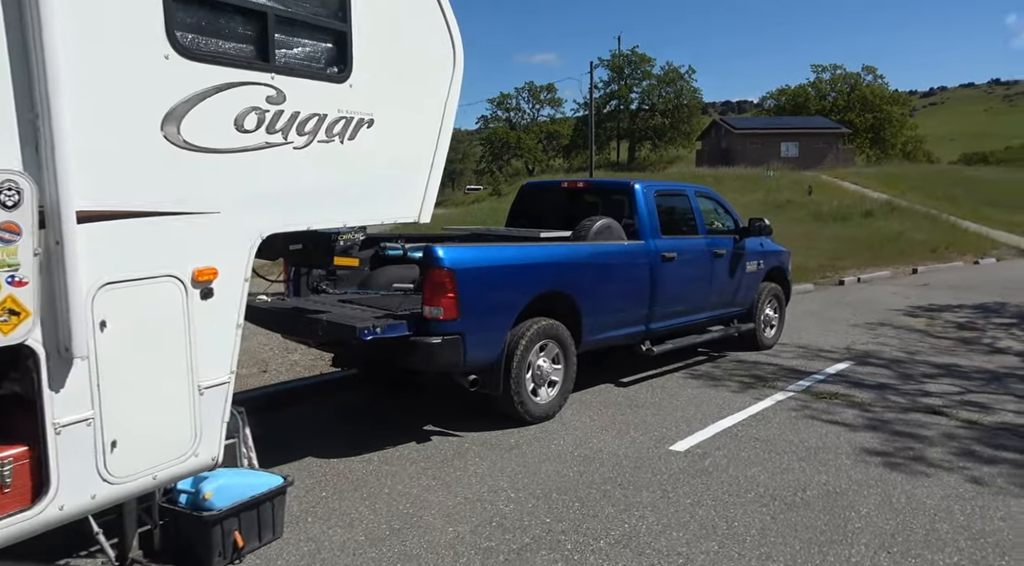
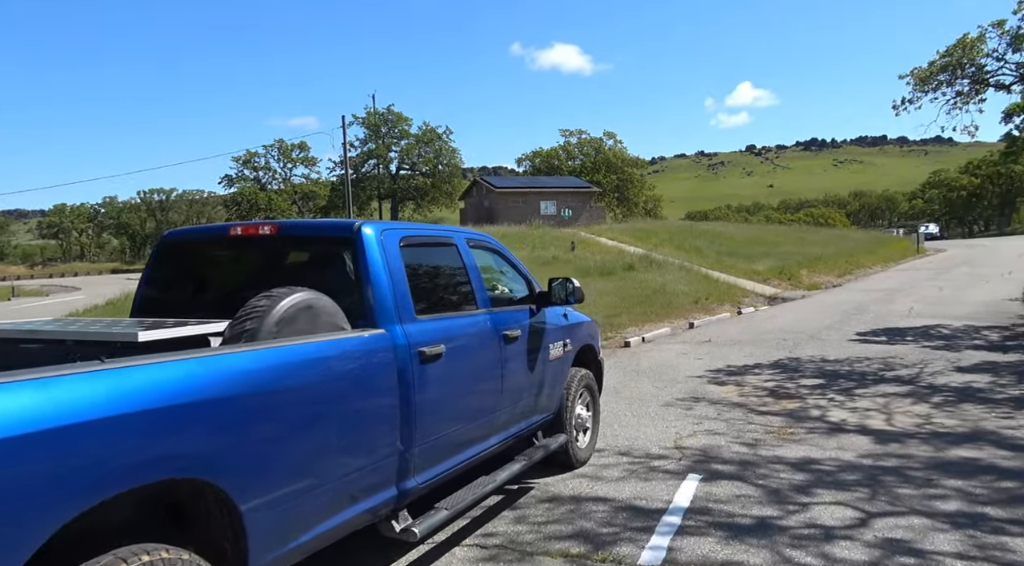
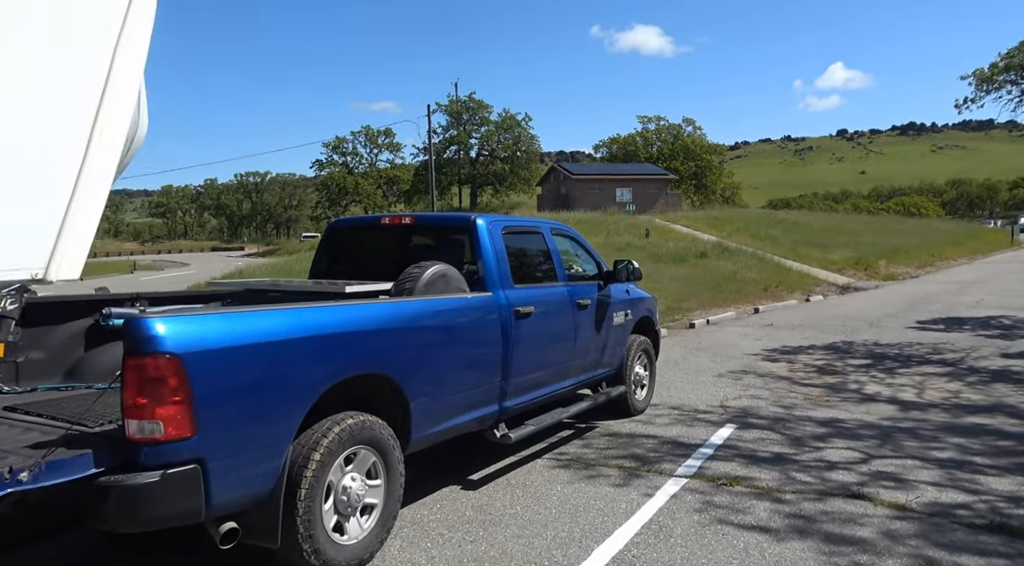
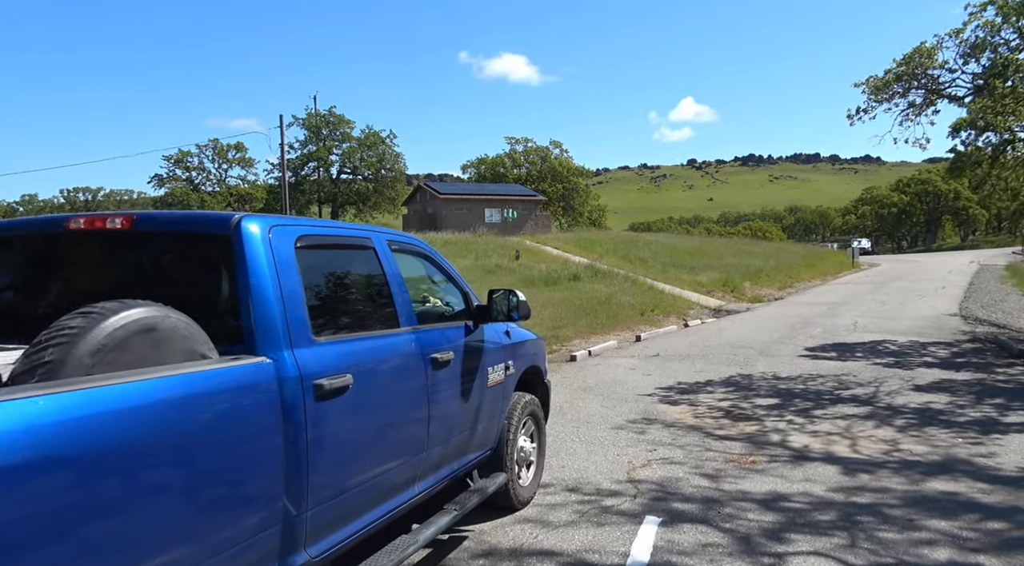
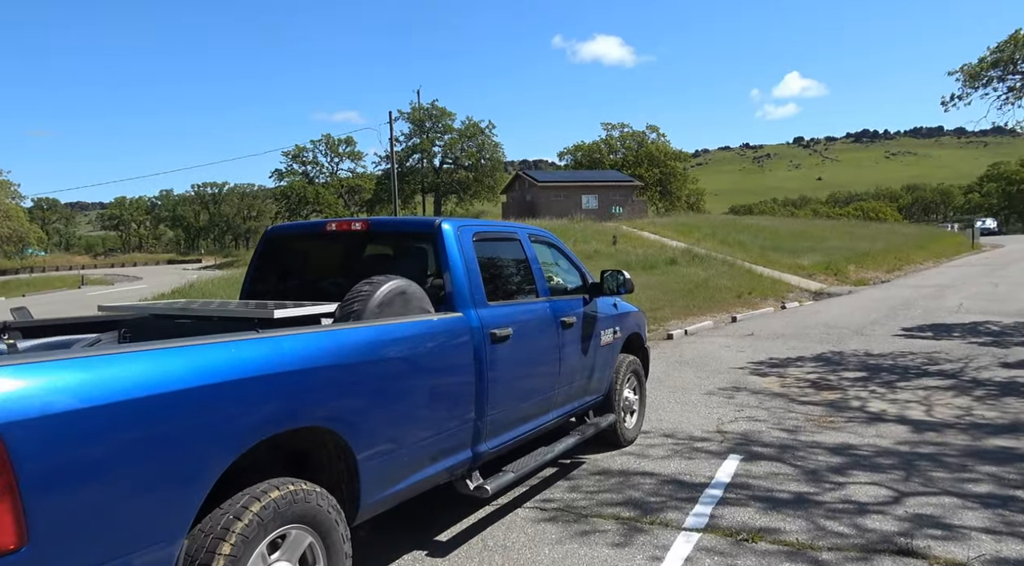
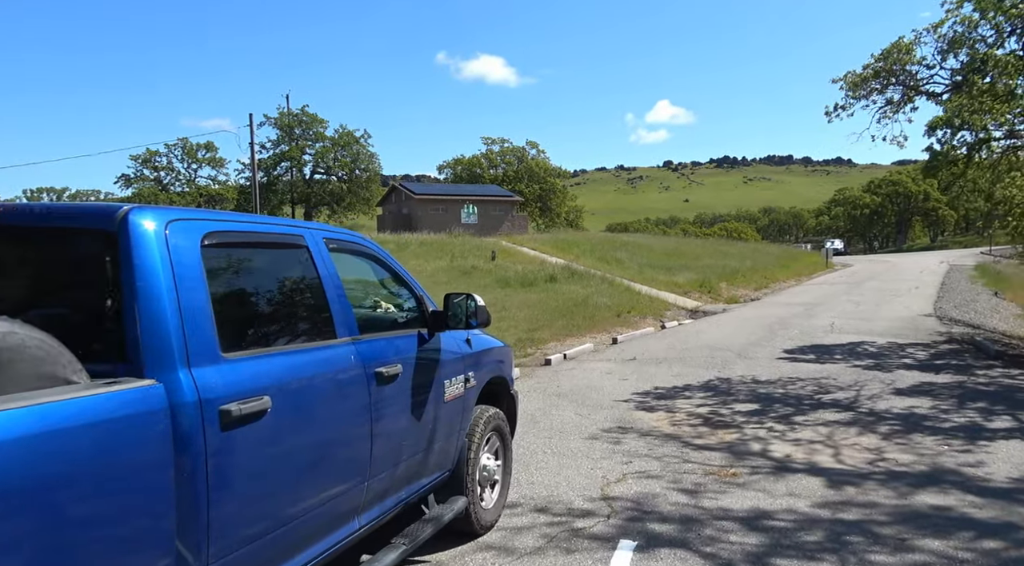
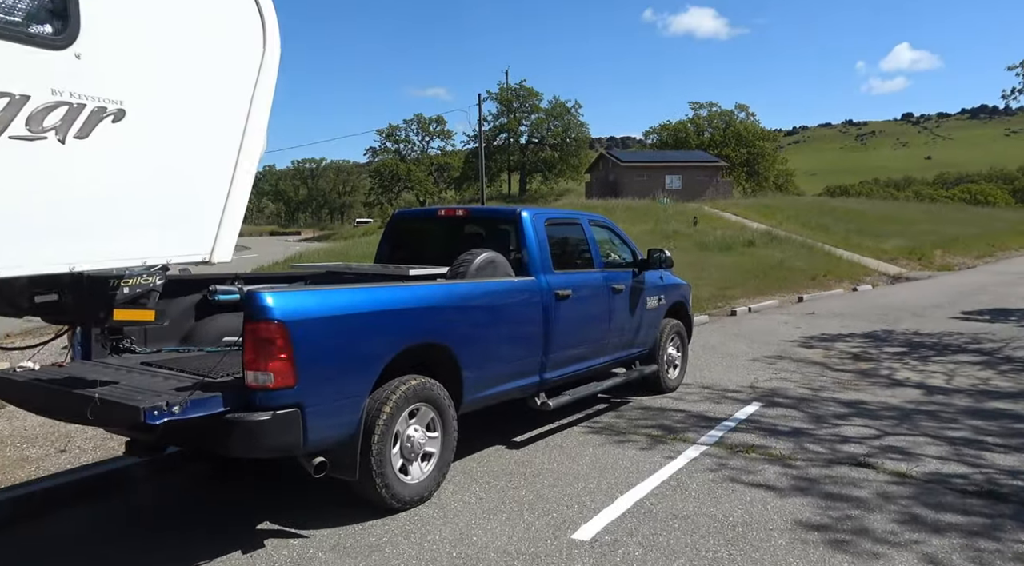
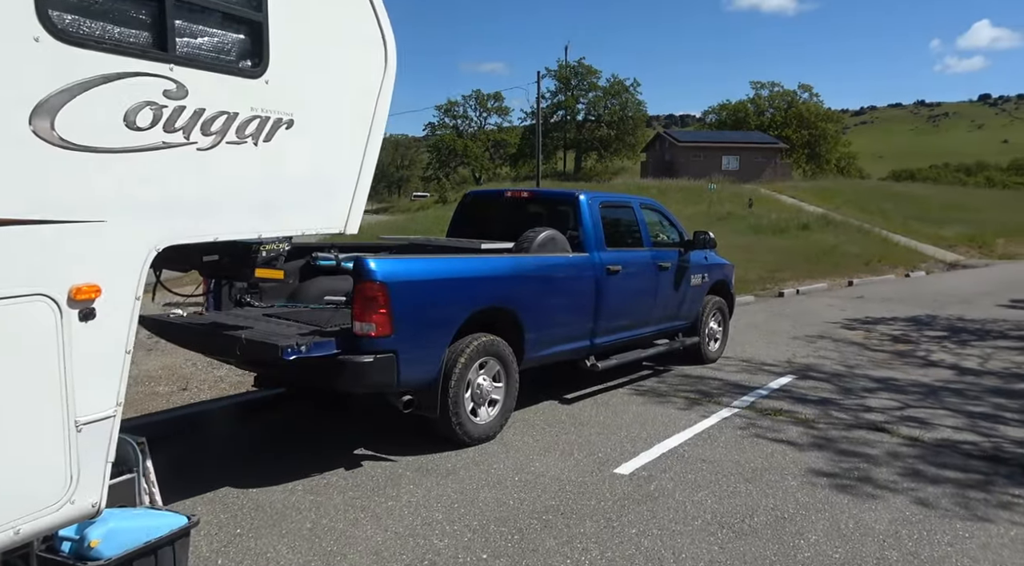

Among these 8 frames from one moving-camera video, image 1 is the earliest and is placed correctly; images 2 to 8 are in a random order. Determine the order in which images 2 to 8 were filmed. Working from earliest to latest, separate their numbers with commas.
8, 7, 3, 5, 2, 4, 6
